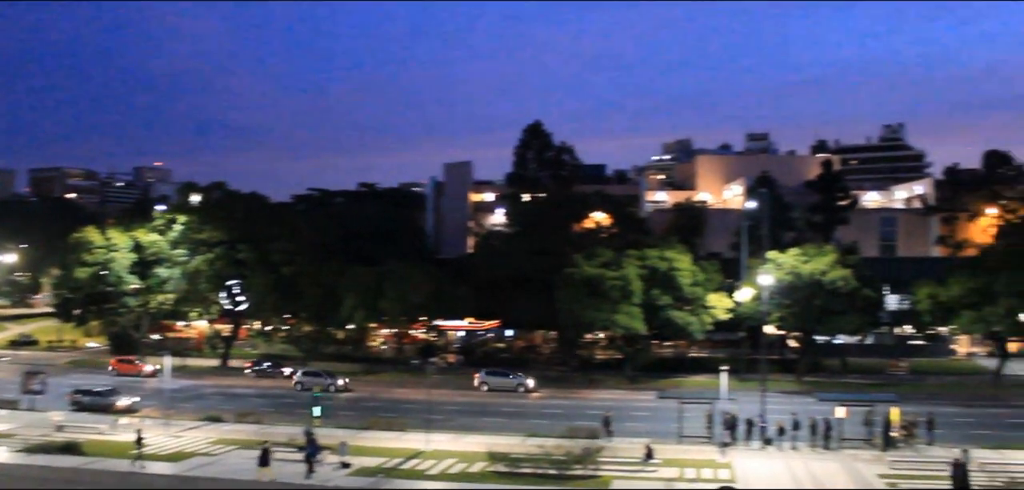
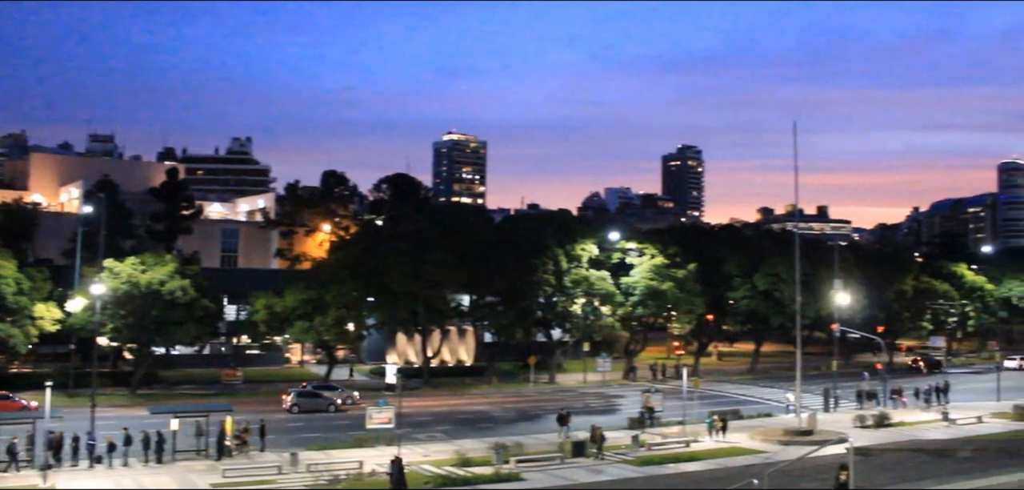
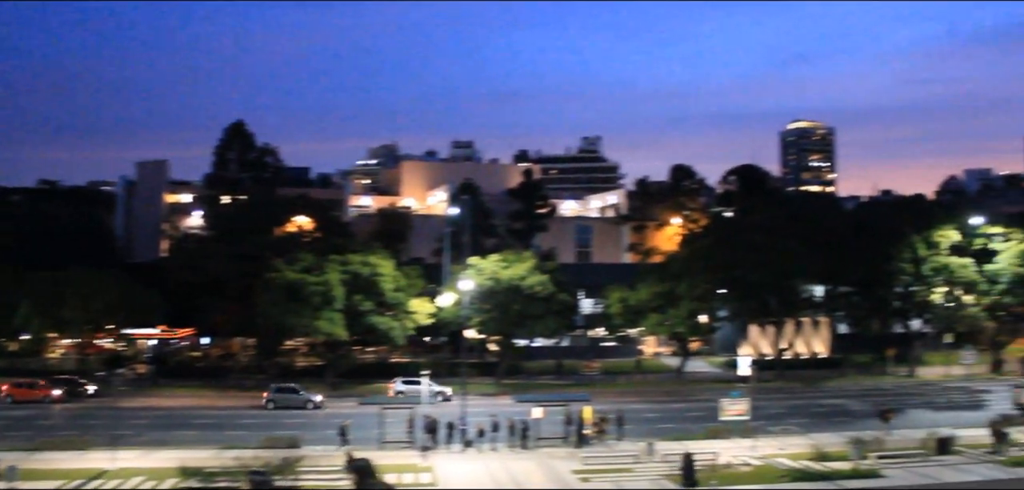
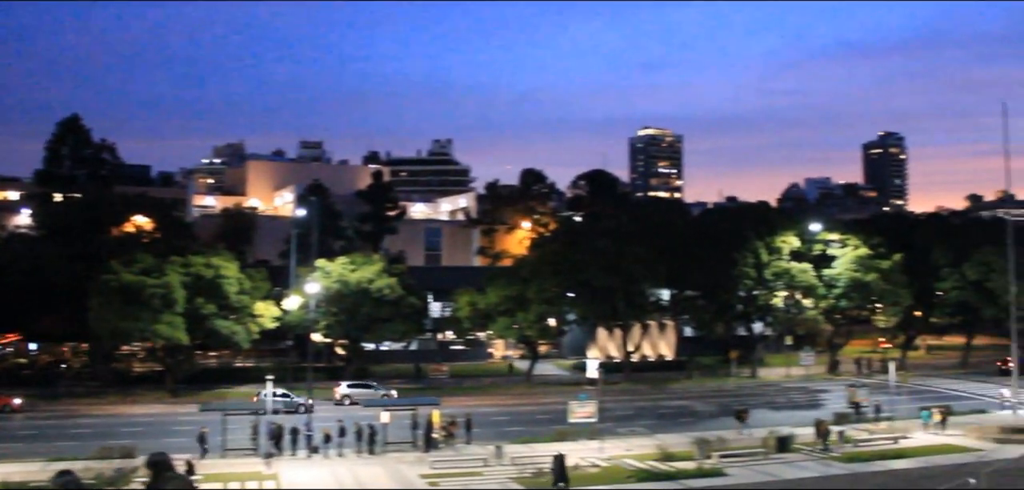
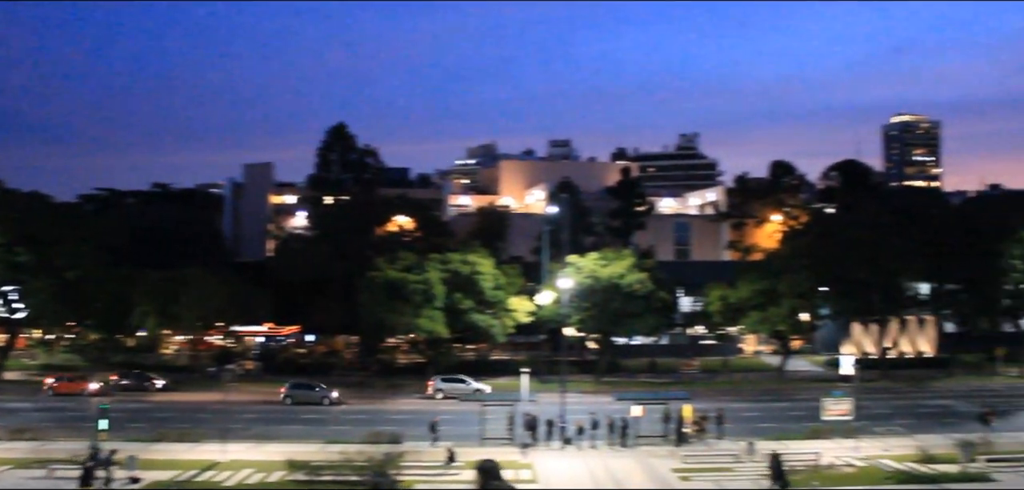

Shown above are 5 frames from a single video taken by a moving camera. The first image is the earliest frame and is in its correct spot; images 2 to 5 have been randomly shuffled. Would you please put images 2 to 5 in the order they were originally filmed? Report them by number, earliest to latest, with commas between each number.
5, 3, 4, 2
